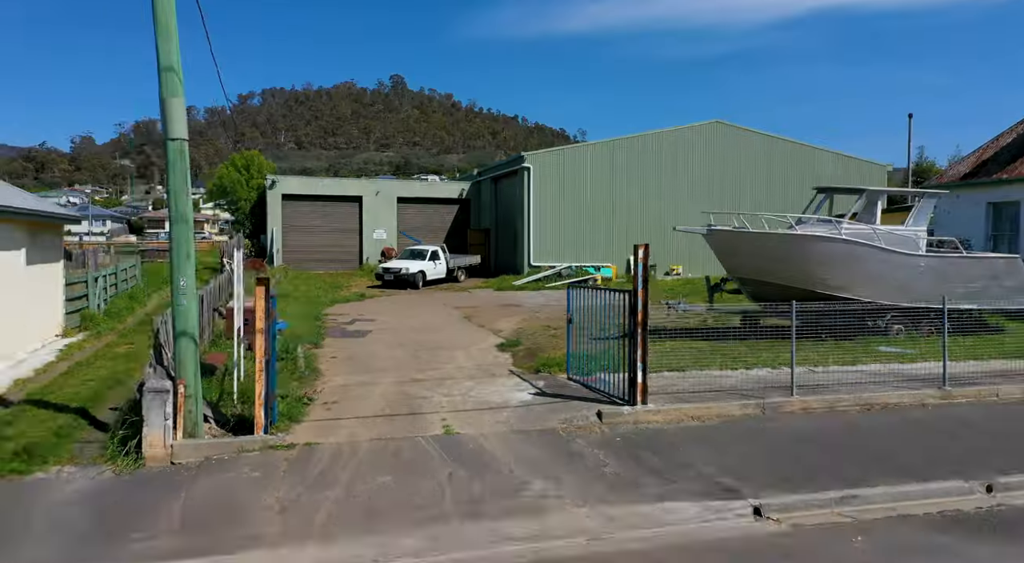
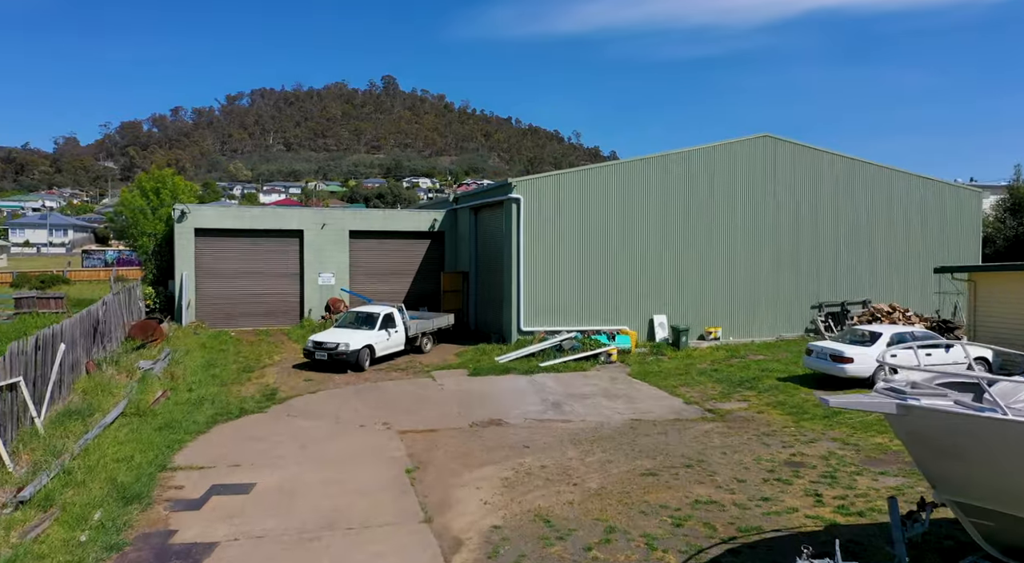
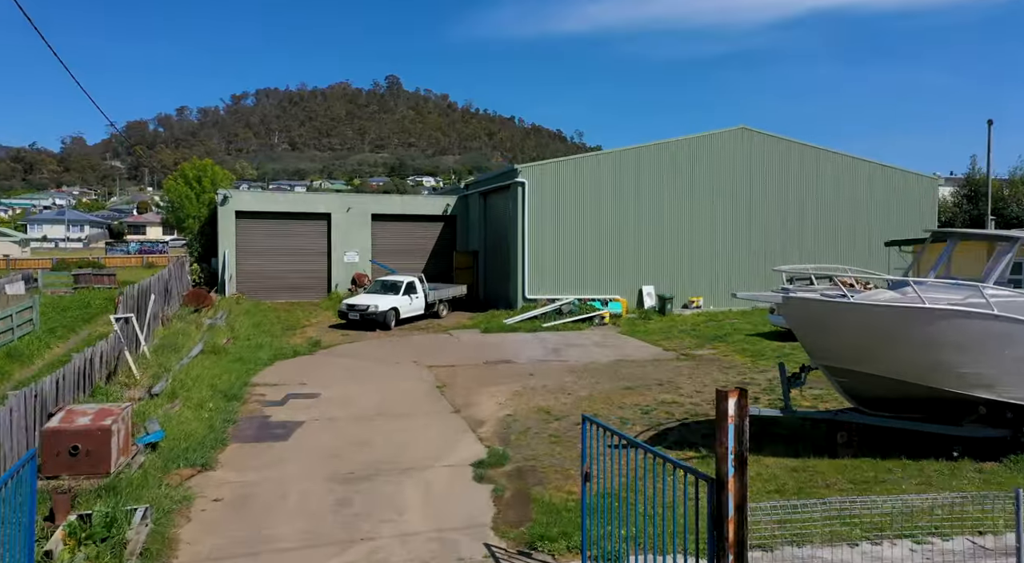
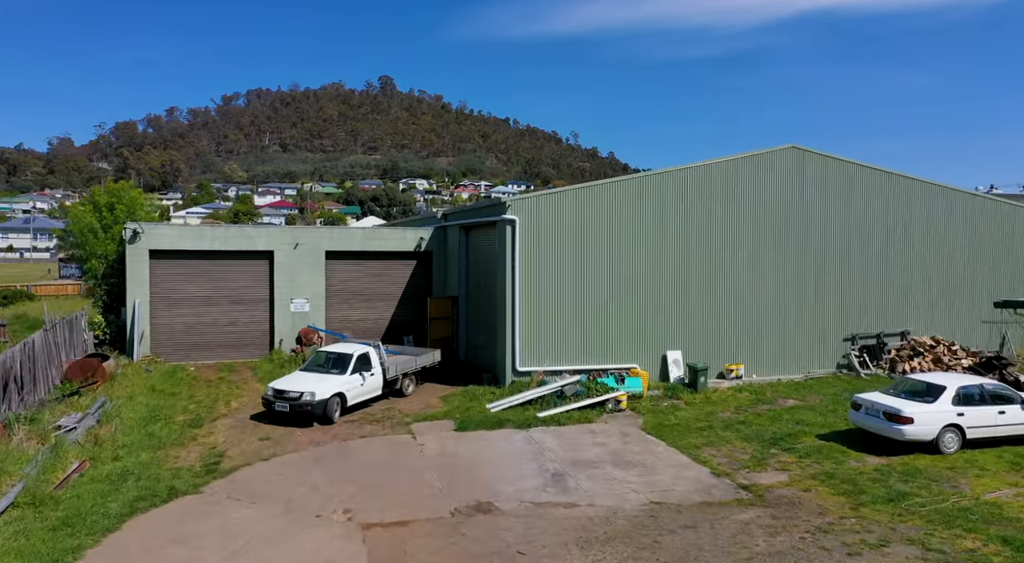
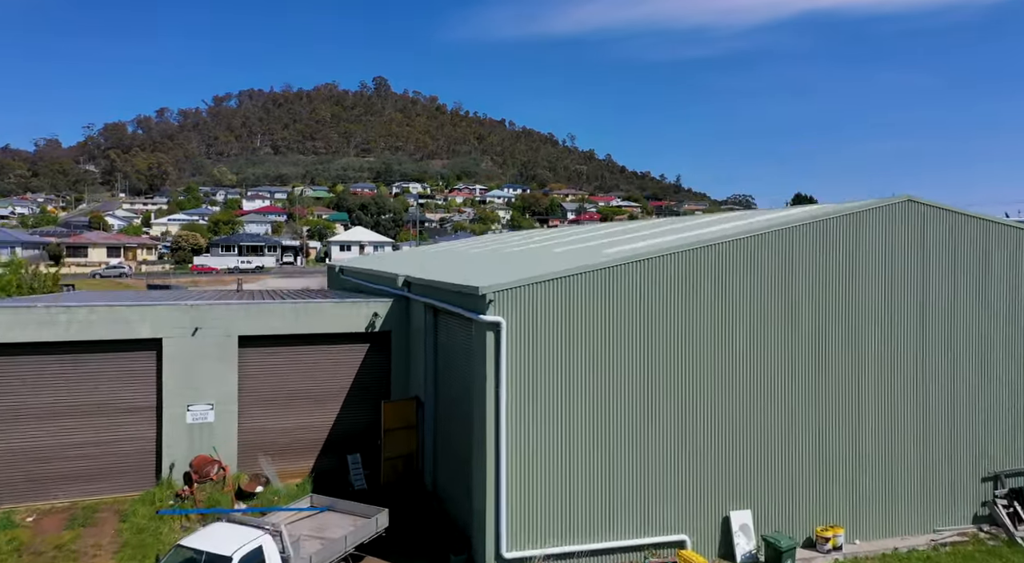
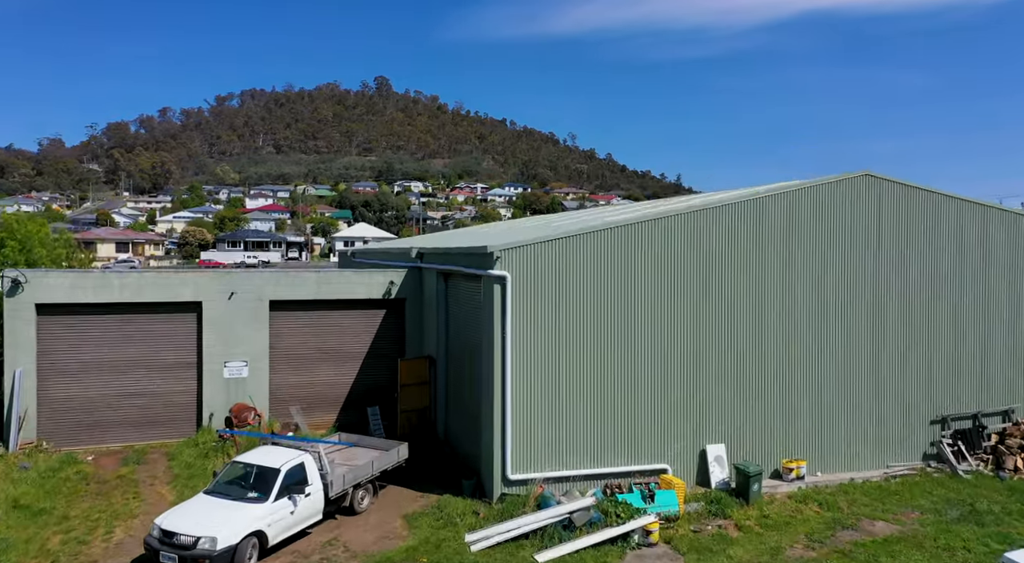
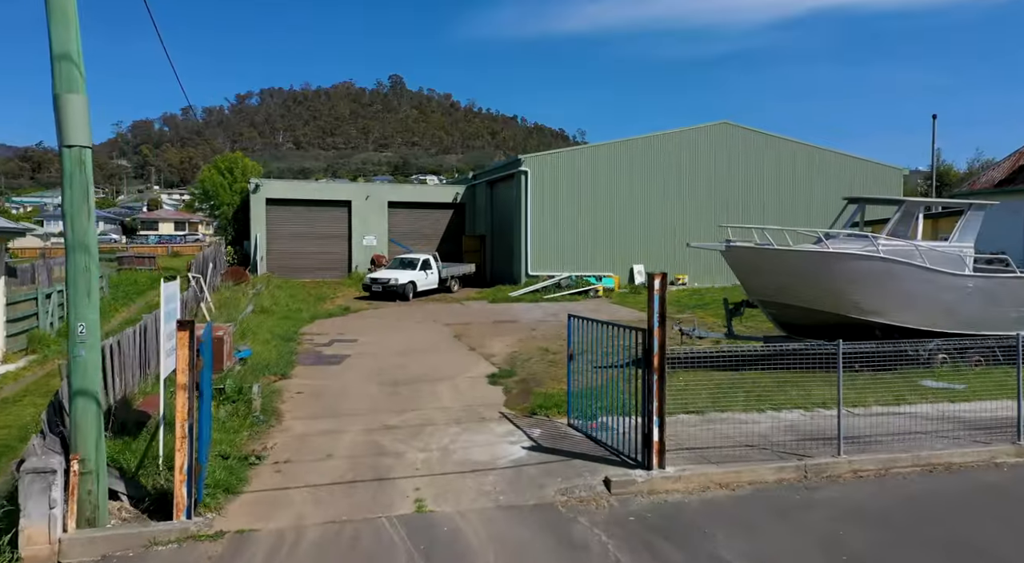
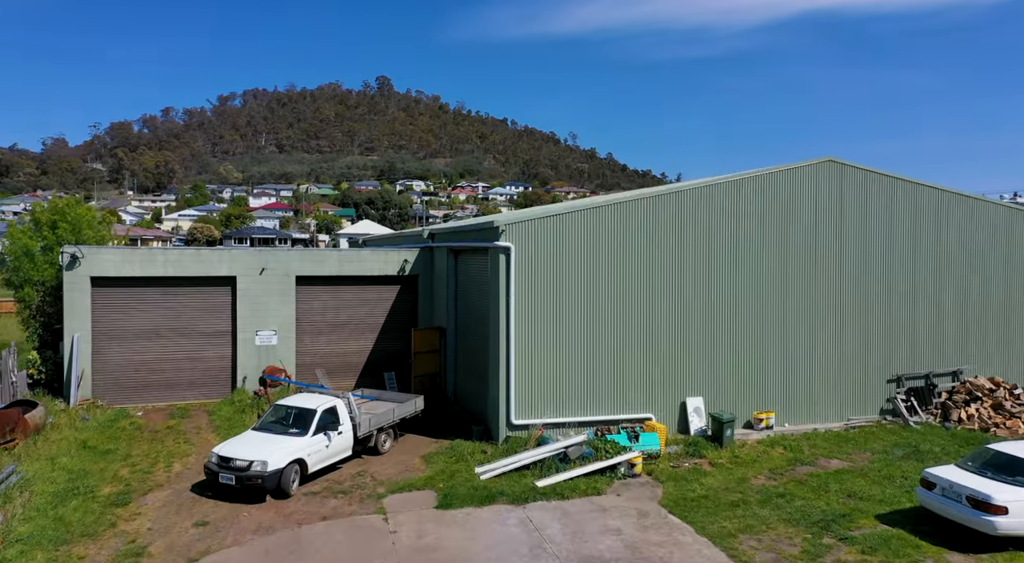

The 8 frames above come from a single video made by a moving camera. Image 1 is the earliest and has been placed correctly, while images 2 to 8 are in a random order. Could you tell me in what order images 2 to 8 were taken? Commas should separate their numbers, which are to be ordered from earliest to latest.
7, 3, 2, 4, 8, 6, 5
